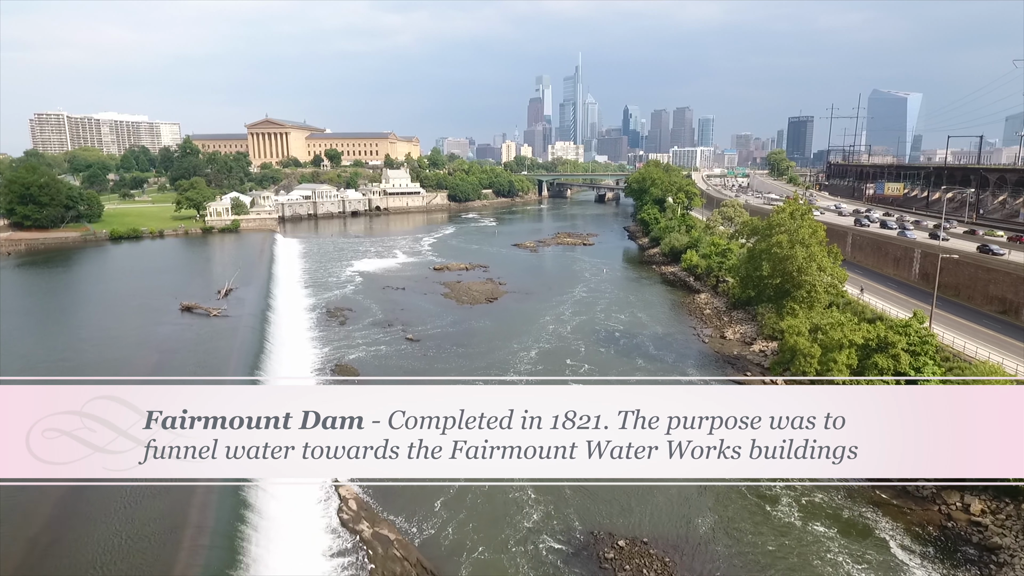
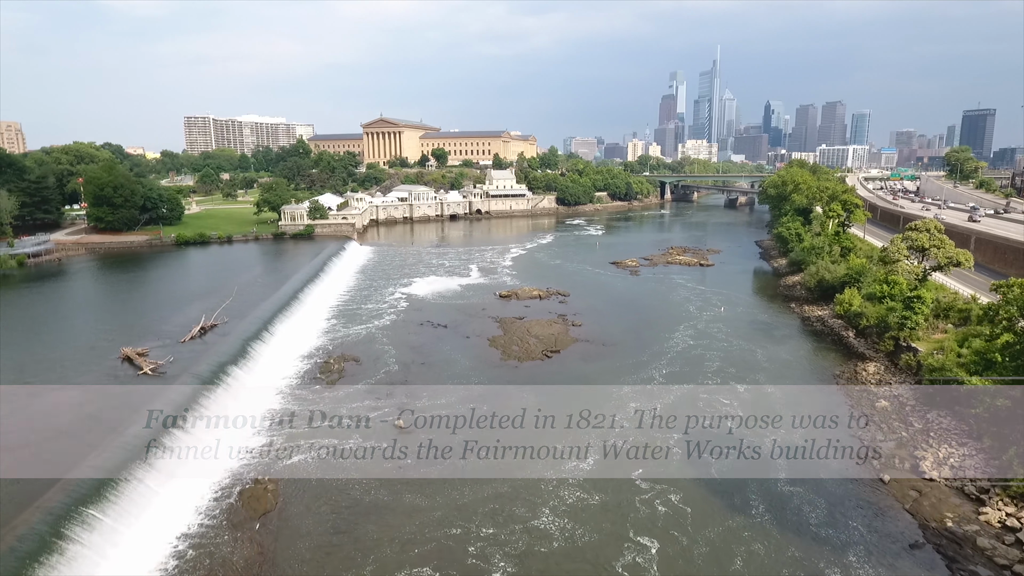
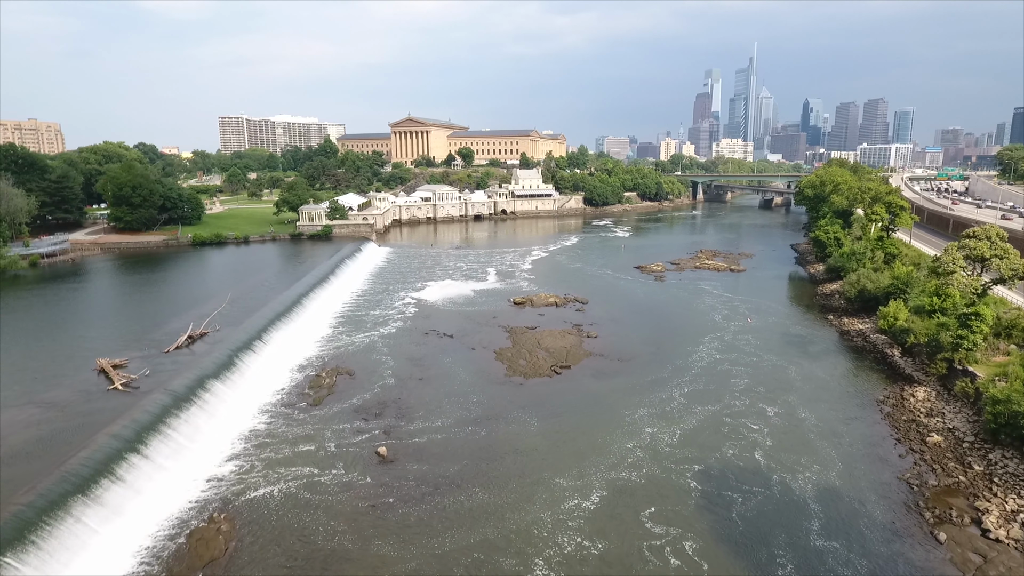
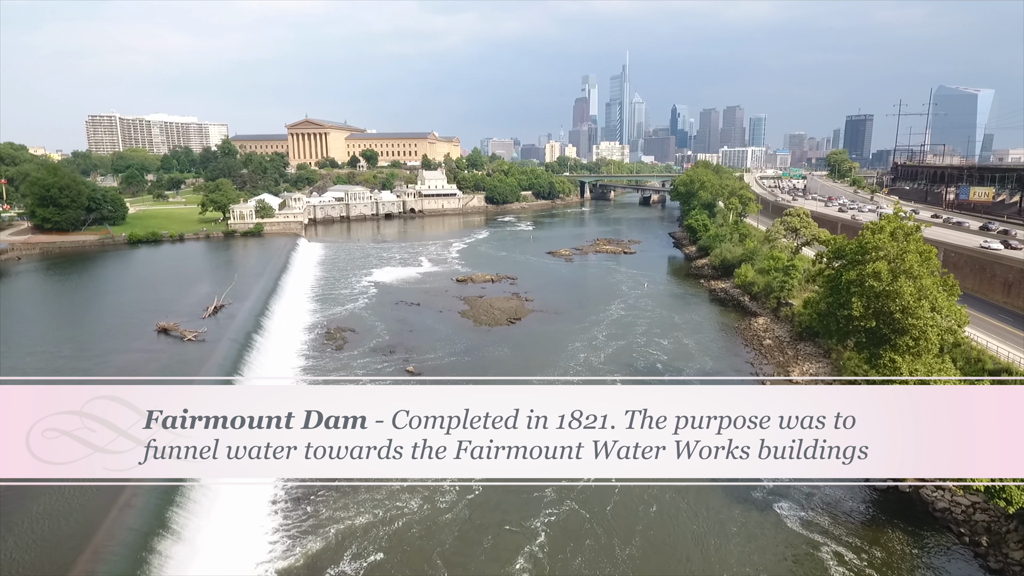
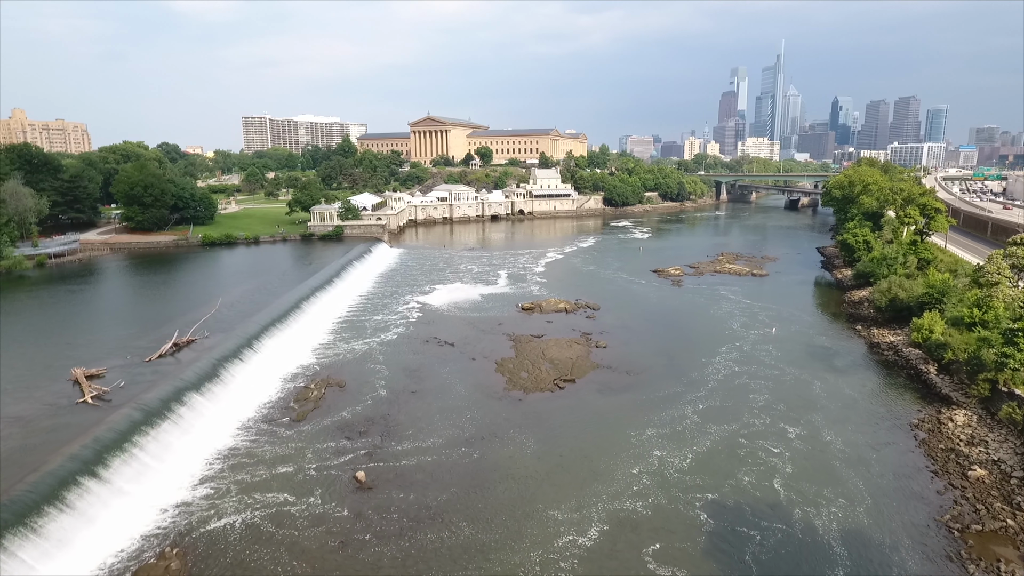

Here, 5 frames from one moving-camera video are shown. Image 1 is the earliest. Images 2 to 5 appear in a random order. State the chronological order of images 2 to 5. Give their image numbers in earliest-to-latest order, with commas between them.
4, 2, 3, 5
